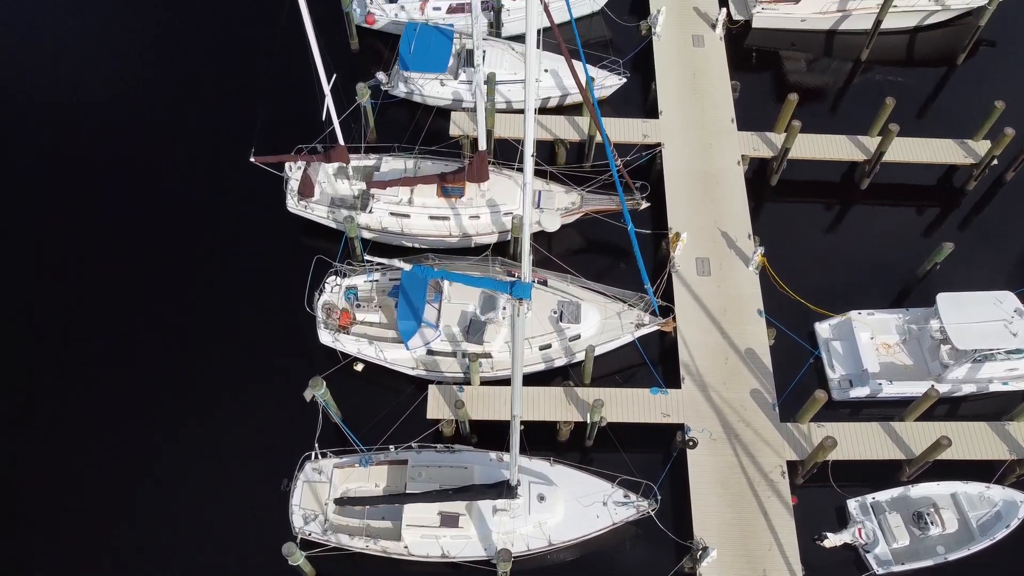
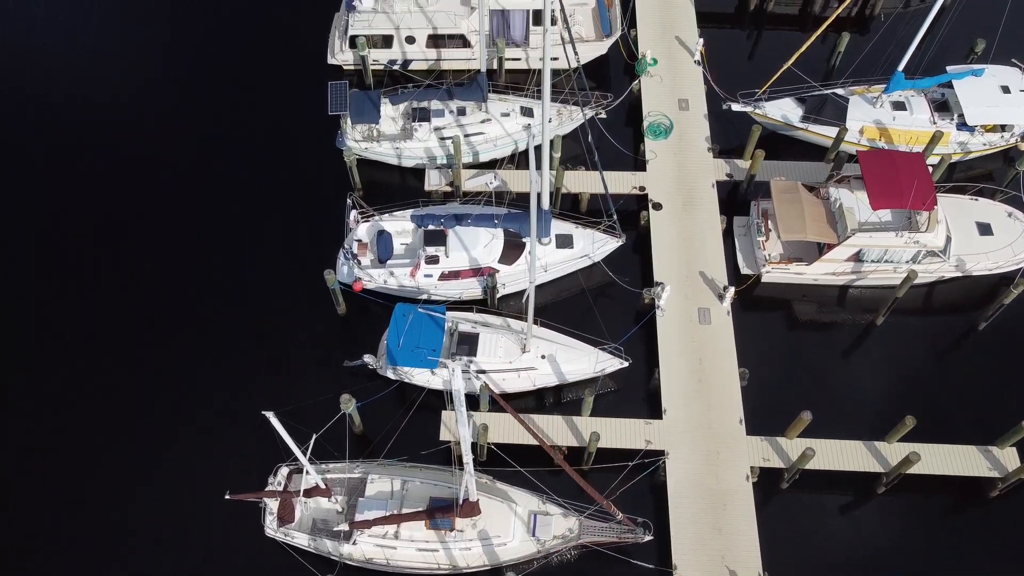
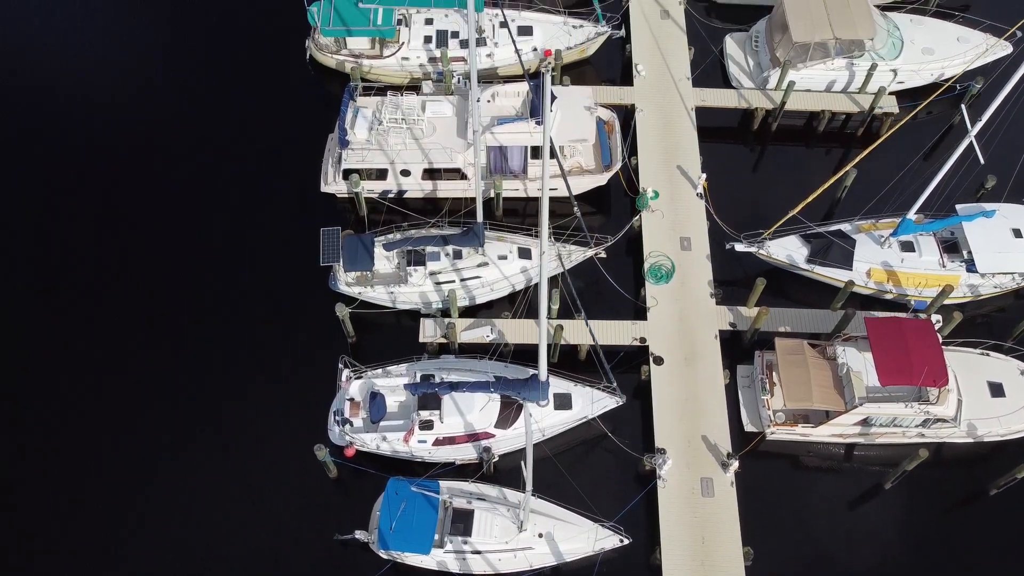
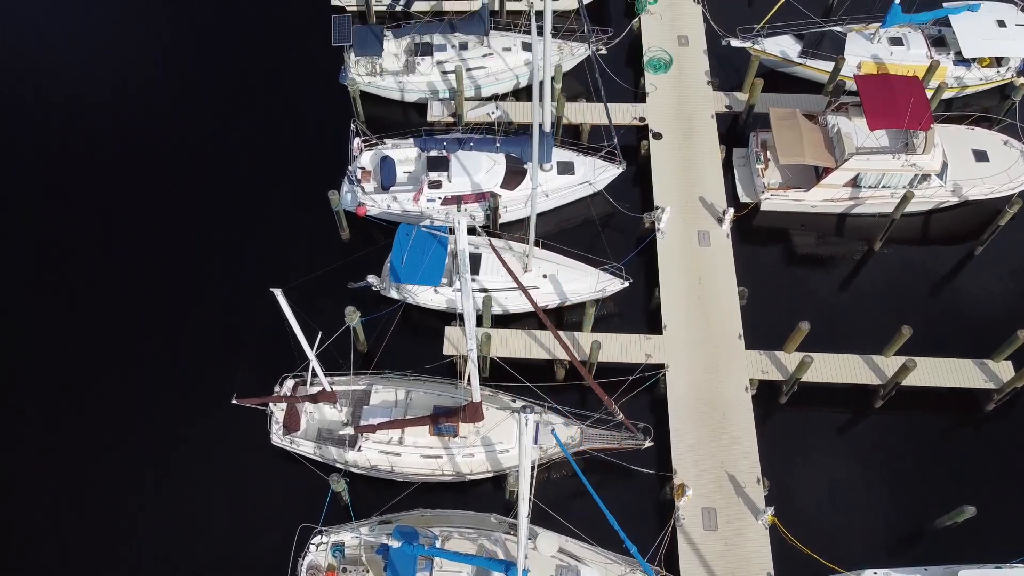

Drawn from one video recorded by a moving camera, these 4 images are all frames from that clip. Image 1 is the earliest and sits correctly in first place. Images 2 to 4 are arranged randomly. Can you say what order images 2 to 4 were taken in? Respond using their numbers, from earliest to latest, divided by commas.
4, 2, 3
